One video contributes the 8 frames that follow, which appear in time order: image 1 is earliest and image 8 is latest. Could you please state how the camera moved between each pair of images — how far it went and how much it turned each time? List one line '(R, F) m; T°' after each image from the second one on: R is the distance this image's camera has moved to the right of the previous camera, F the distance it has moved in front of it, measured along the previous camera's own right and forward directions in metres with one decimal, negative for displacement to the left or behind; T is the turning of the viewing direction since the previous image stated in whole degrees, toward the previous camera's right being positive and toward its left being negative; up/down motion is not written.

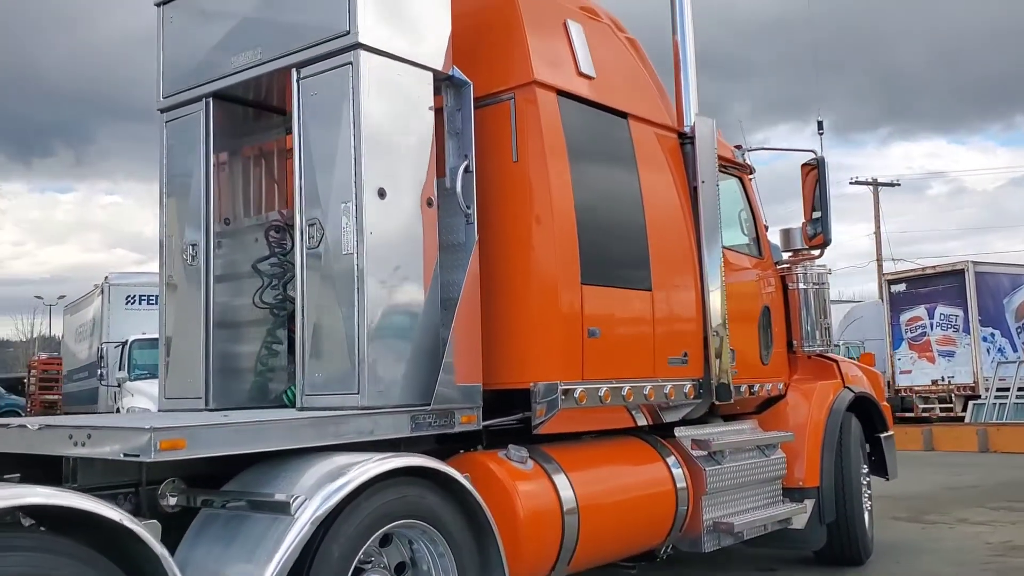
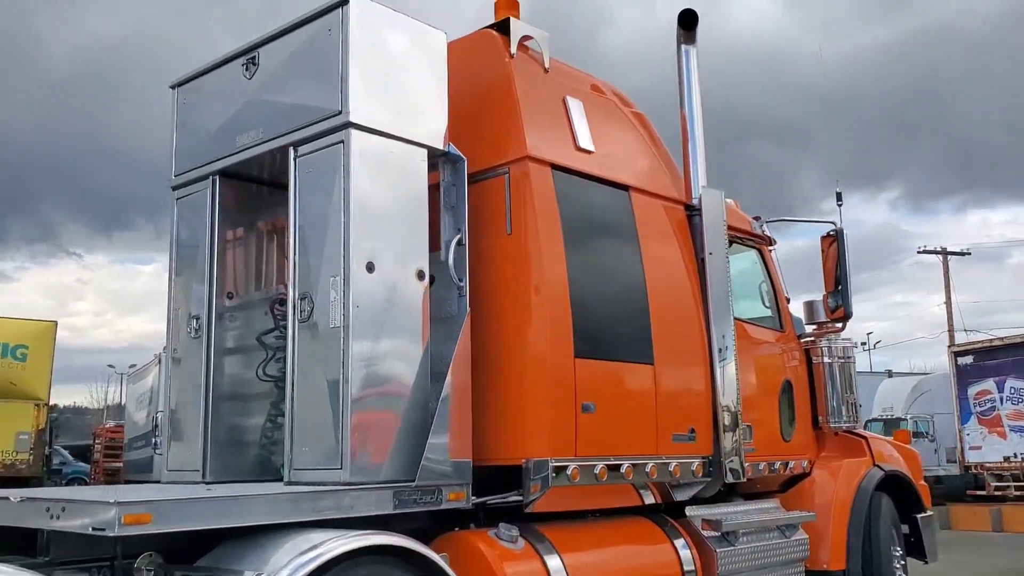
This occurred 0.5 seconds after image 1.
(+0.3, 0.0) m; -4°
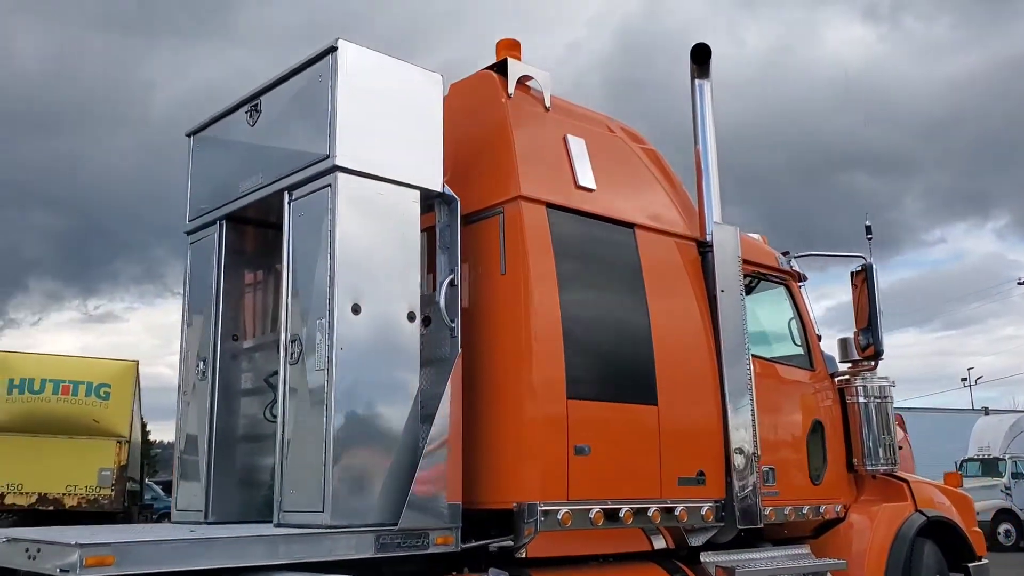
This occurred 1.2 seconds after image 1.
(+0.3, 0.0) m; -5°
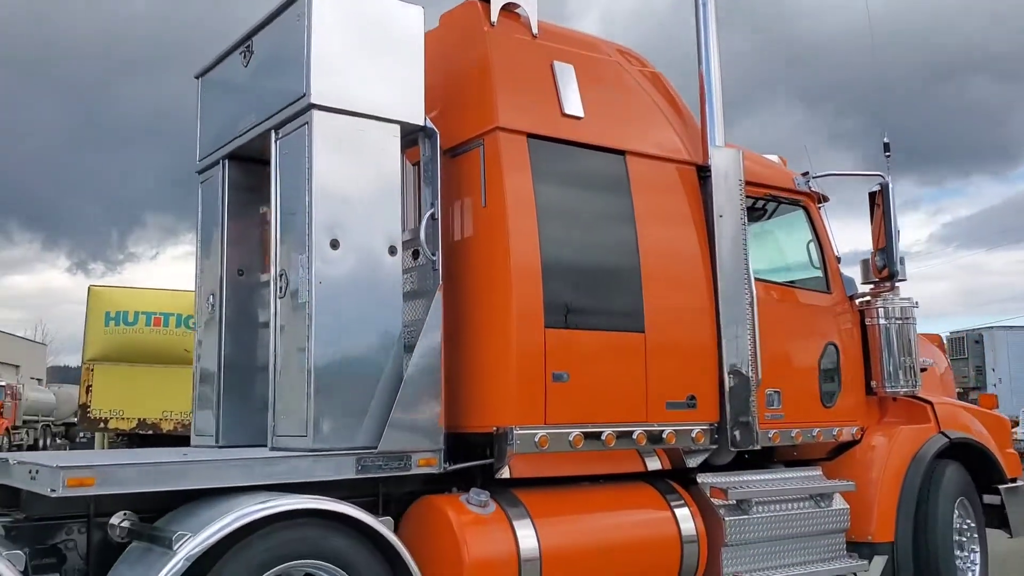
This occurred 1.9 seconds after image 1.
(+0.4, 0.0) m; -5°
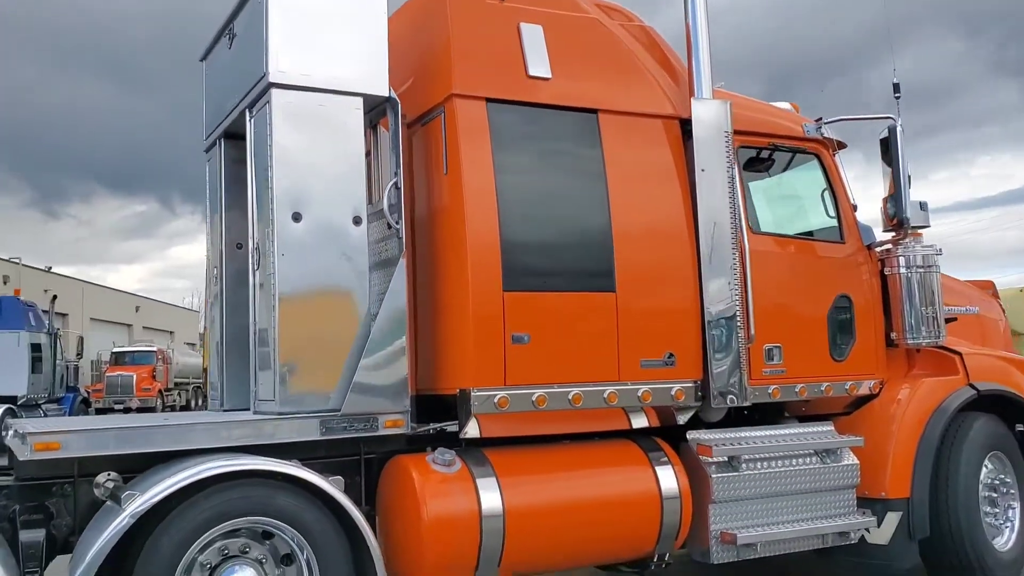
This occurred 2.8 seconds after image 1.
(+0.7, 0.0) m; -7°
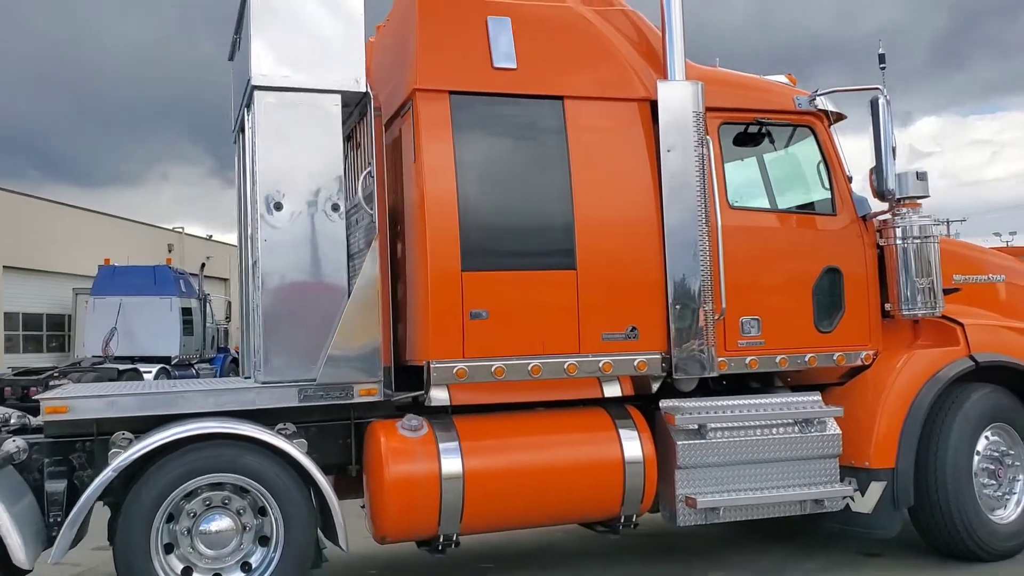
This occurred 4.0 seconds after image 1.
(+0.8, -0.2) m; -8°
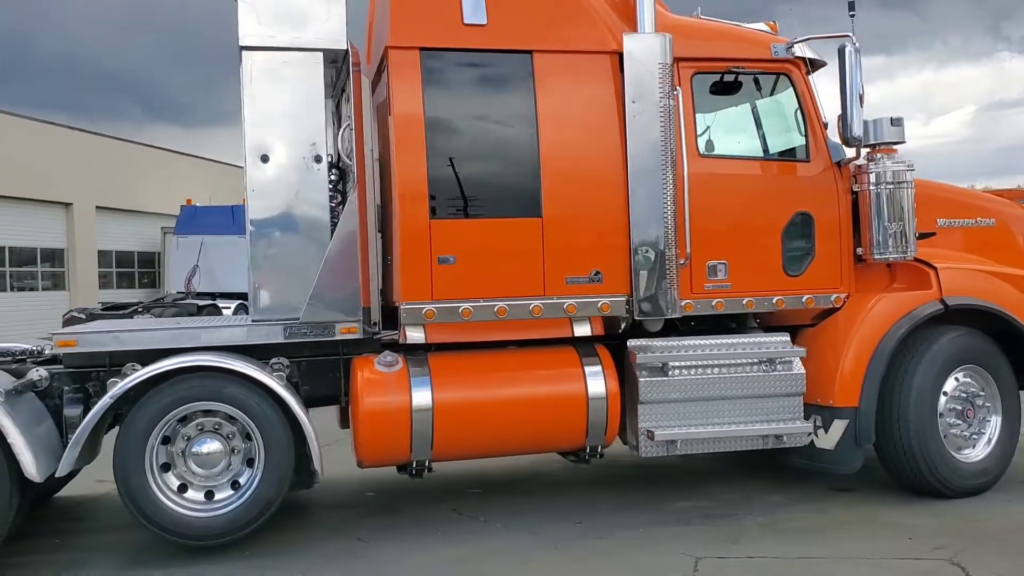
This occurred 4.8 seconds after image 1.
(+0.5, -0.3) m; -4°
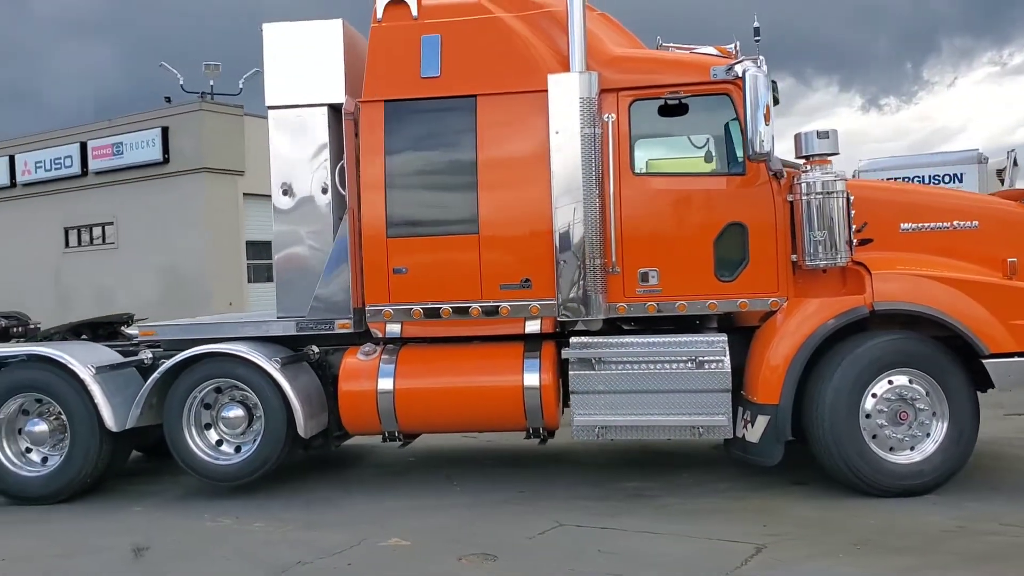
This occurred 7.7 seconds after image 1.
(+2.1, -0.6) m; -18°
